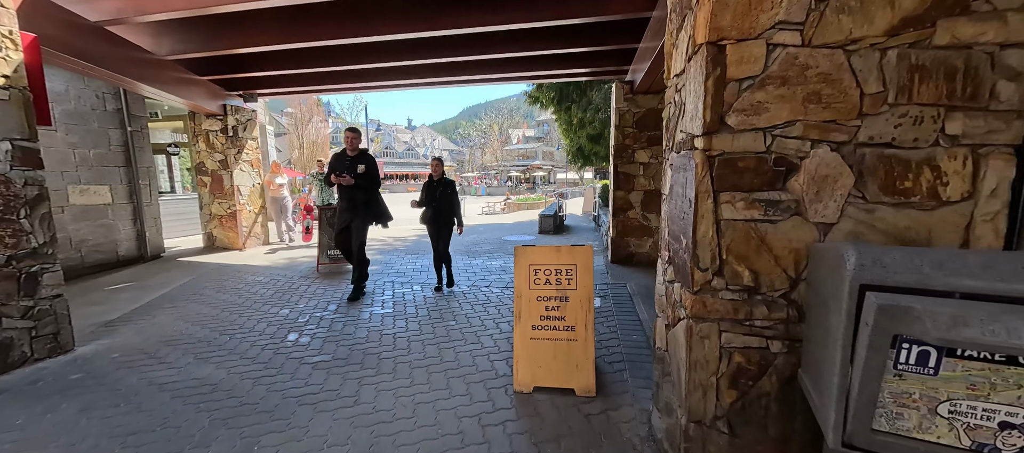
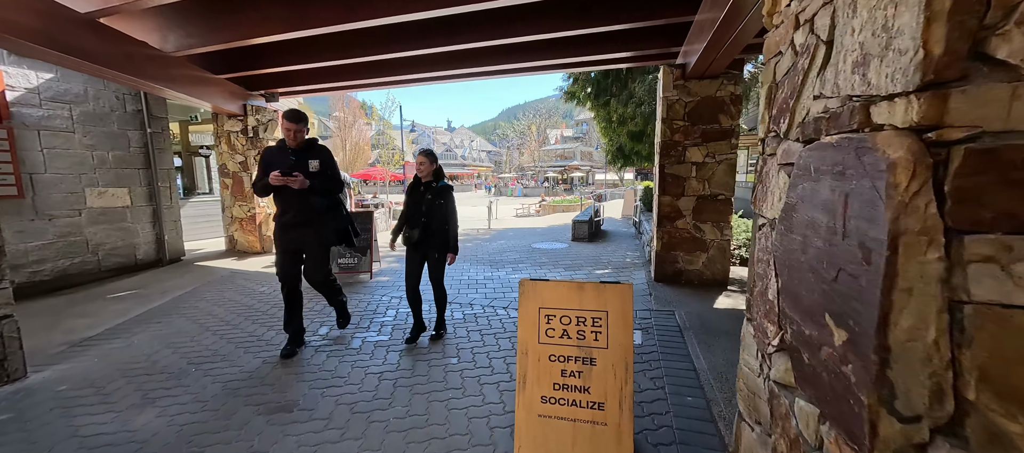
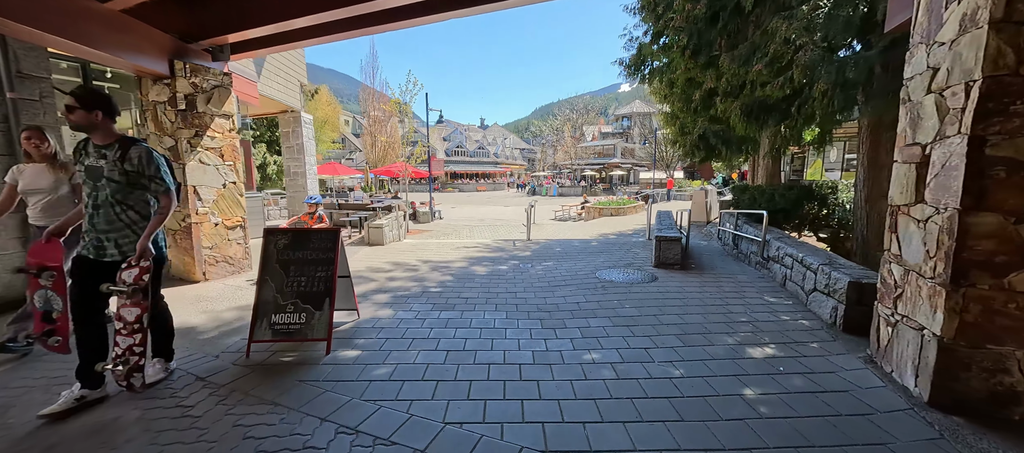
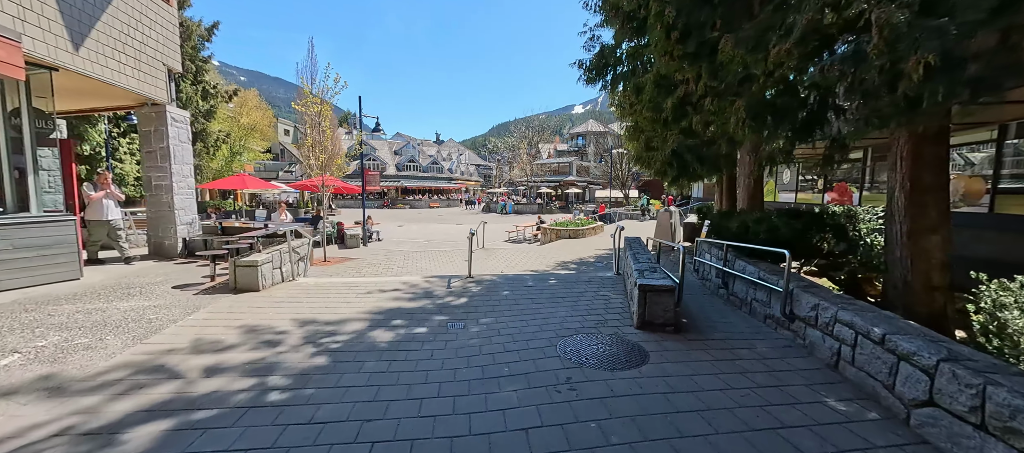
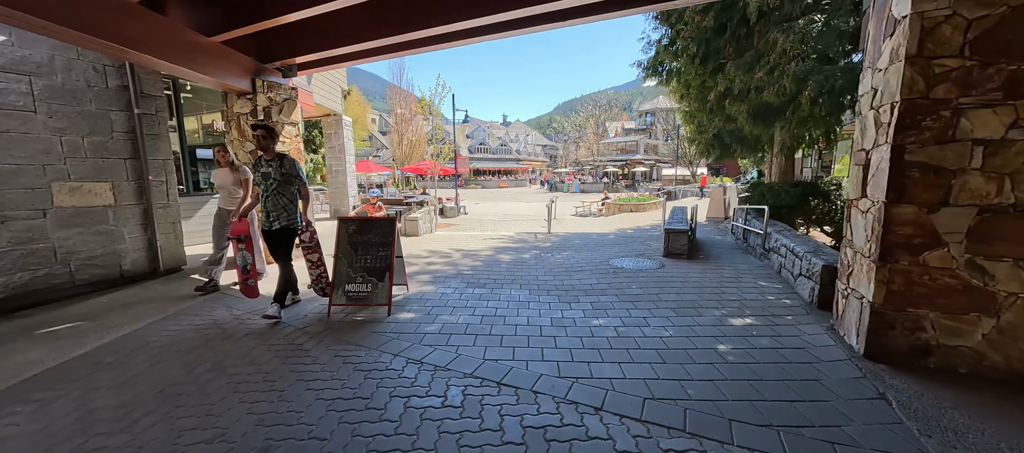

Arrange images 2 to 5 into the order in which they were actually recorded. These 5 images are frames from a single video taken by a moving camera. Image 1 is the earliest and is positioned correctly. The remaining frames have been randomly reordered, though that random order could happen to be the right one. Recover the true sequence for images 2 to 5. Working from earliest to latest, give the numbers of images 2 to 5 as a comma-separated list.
2, 5, 3, 4
